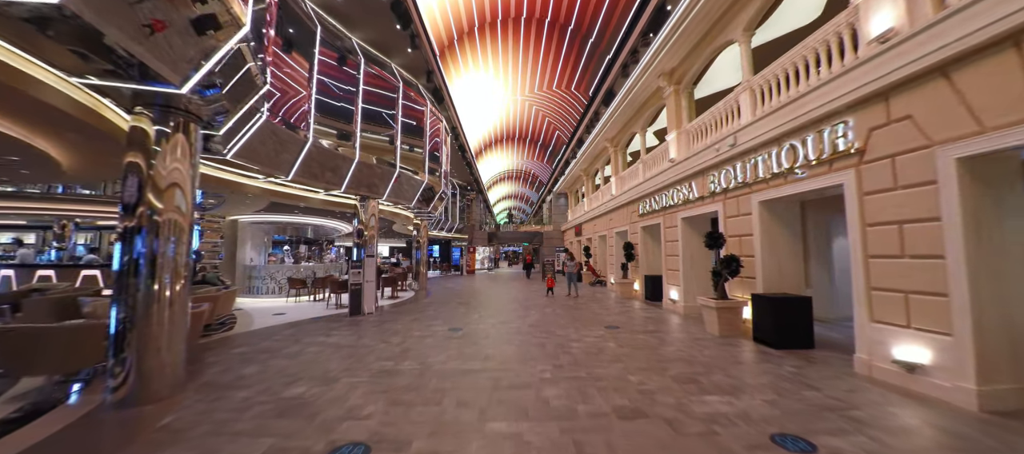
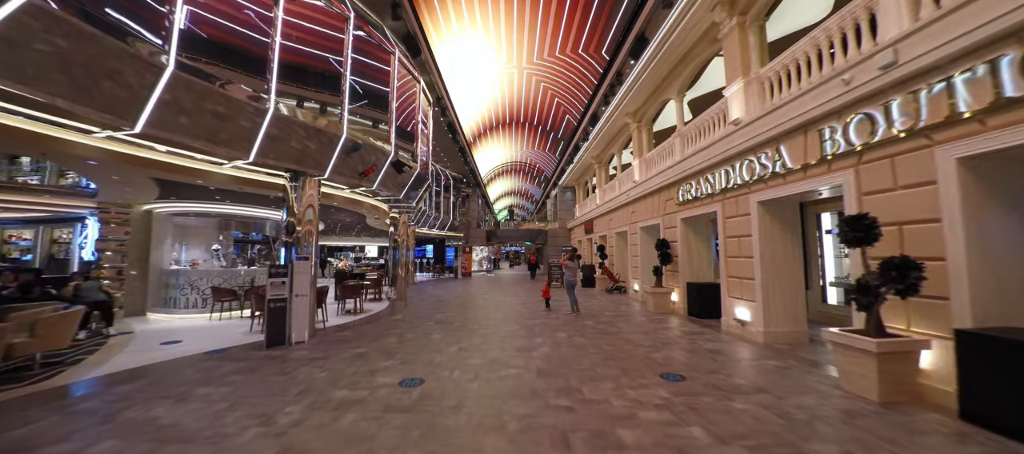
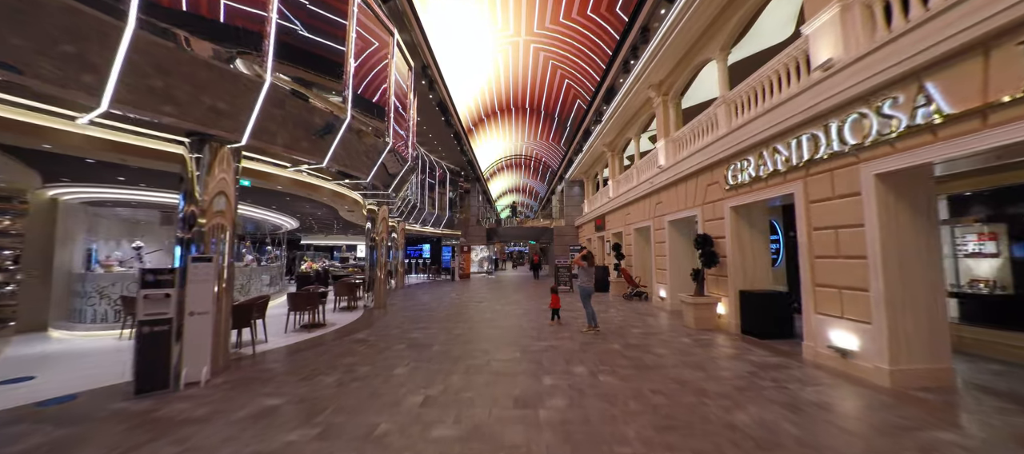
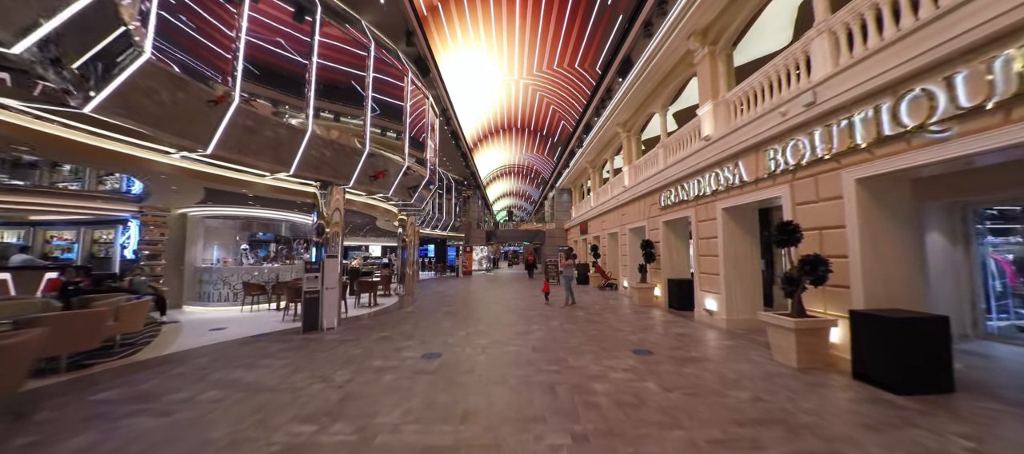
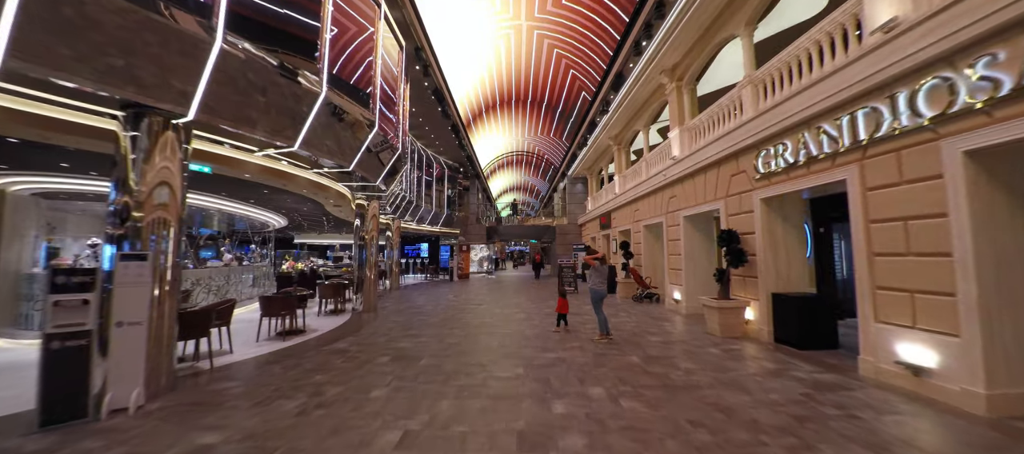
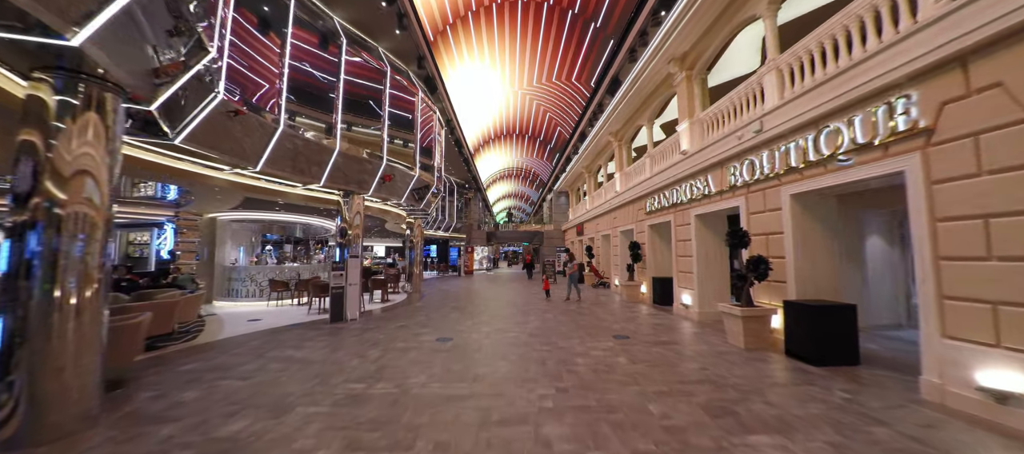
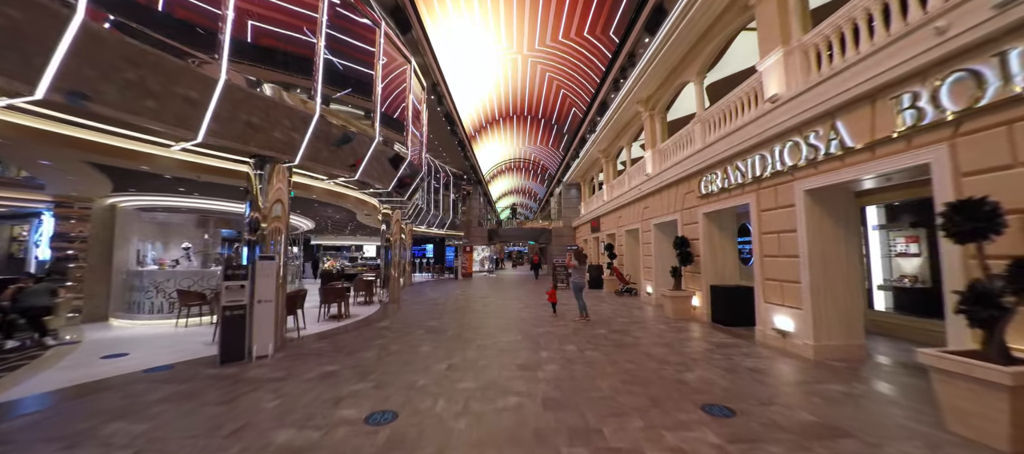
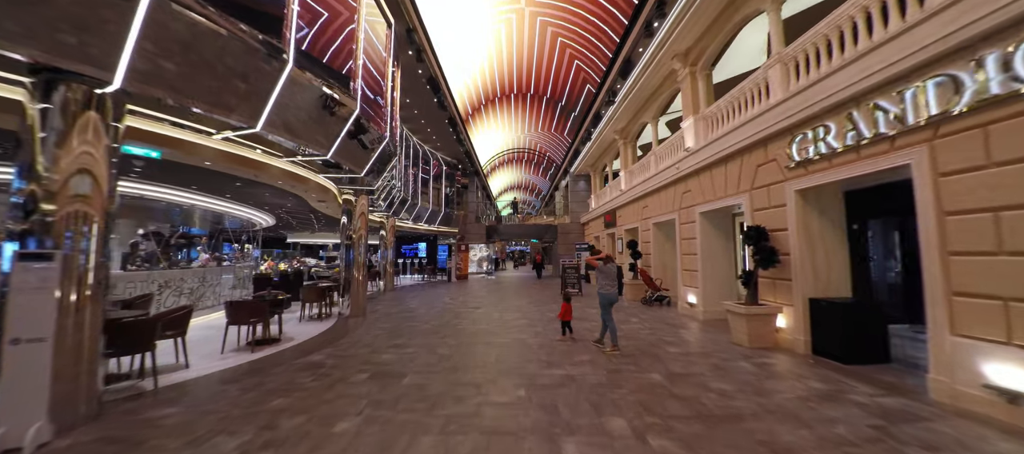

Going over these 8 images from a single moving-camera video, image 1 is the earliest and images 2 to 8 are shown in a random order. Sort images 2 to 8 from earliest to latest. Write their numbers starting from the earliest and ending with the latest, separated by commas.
6, 4, 2, 7, 3, 5, 8
